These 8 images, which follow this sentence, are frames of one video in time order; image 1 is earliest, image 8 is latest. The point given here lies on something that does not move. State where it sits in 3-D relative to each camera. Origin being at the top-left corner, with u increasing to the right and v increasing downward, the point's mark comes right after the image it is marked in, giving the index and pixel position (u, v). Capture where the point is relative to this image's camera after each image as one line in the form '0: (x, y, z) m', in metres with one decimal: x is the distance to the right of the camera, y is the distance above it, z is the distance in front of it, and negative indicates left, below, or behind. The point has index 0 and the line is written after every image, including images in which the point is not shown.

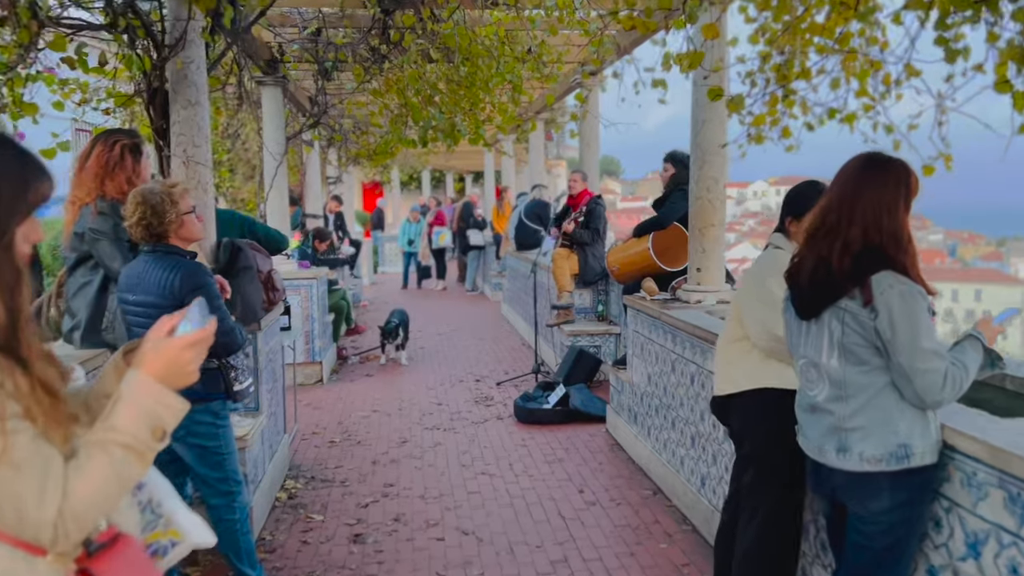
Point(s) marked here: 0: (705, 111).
0: (+1.3, +1.1, +5.5) m
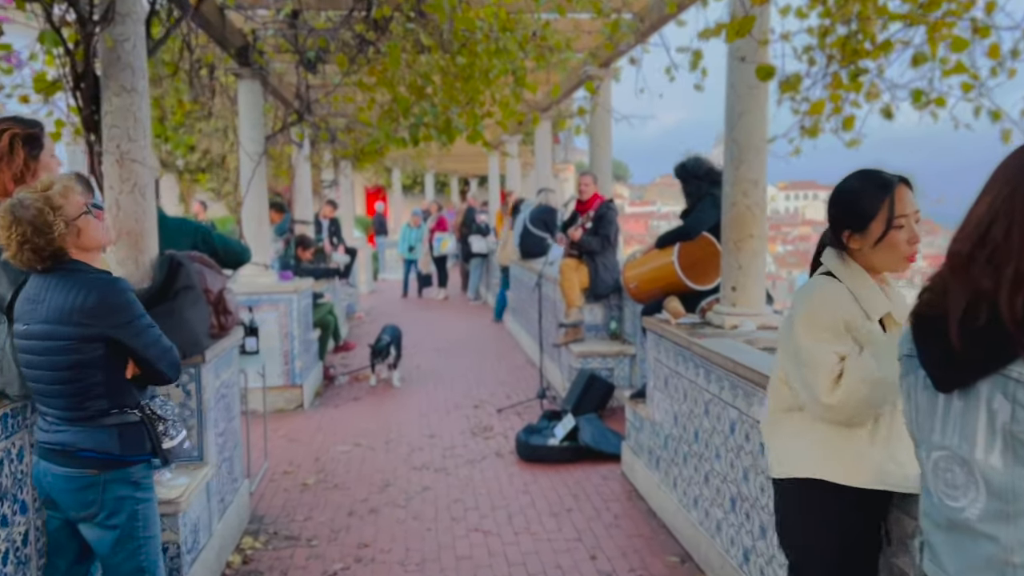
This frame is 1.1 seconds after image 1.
0: (+1.3, +1.0, +4.6) m
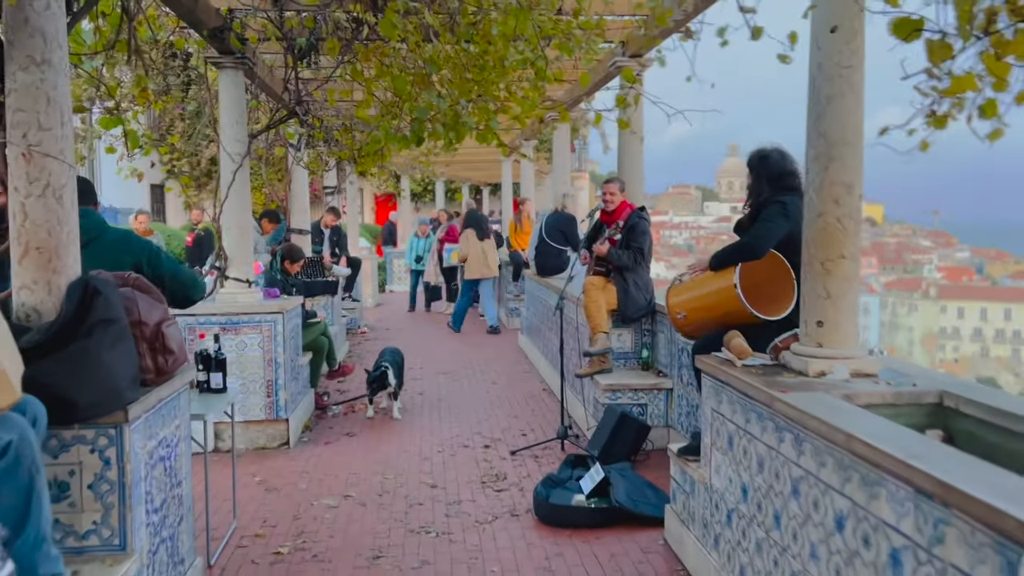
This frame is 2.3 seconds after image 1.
0: (+1.4, +0.9, +3.6) m
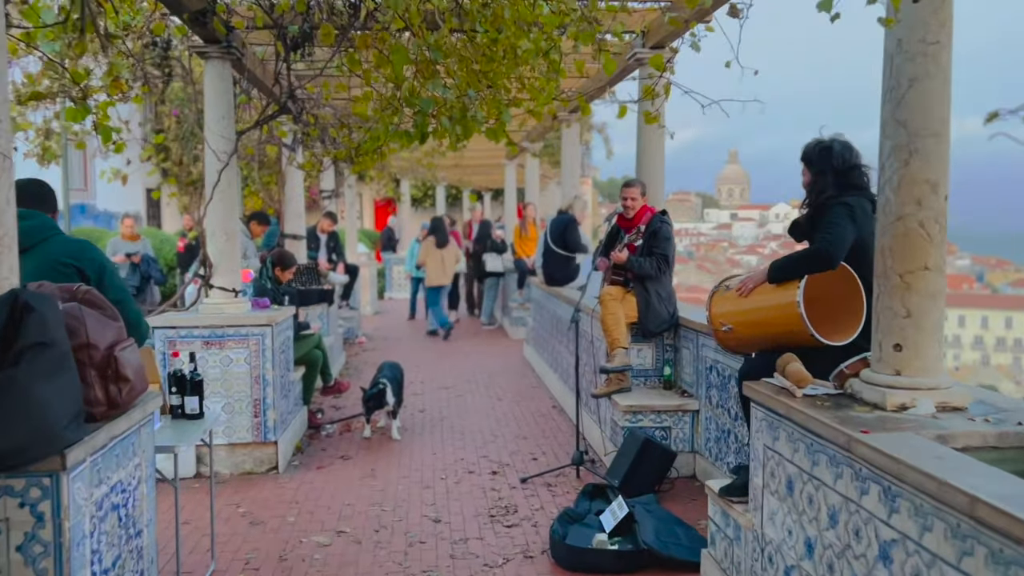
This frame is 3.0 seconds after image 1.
0: (+1.4, +0.8, +3.0) m
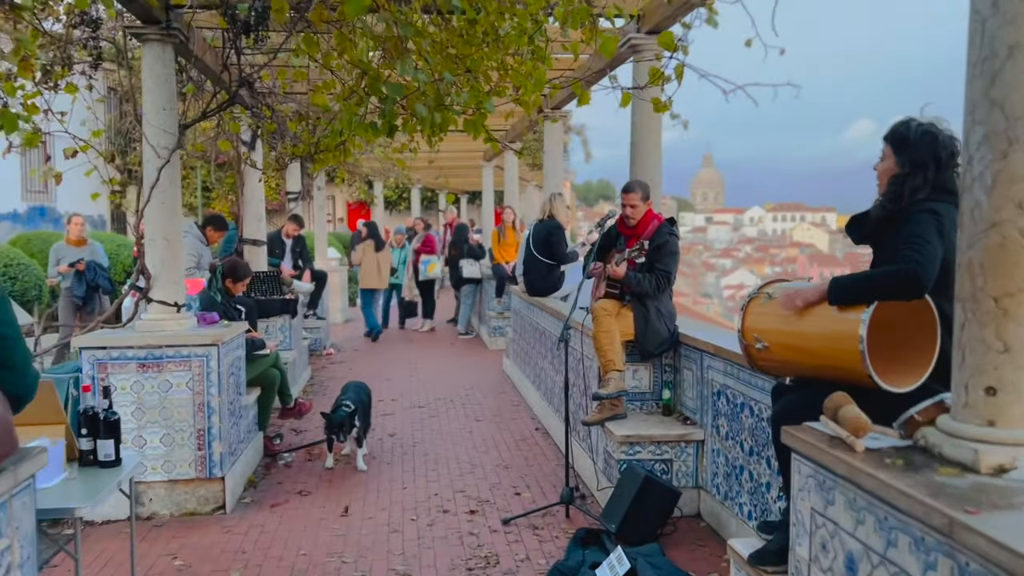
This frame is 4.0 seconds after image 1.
0: (+1.4, +0.7, +2.3) m
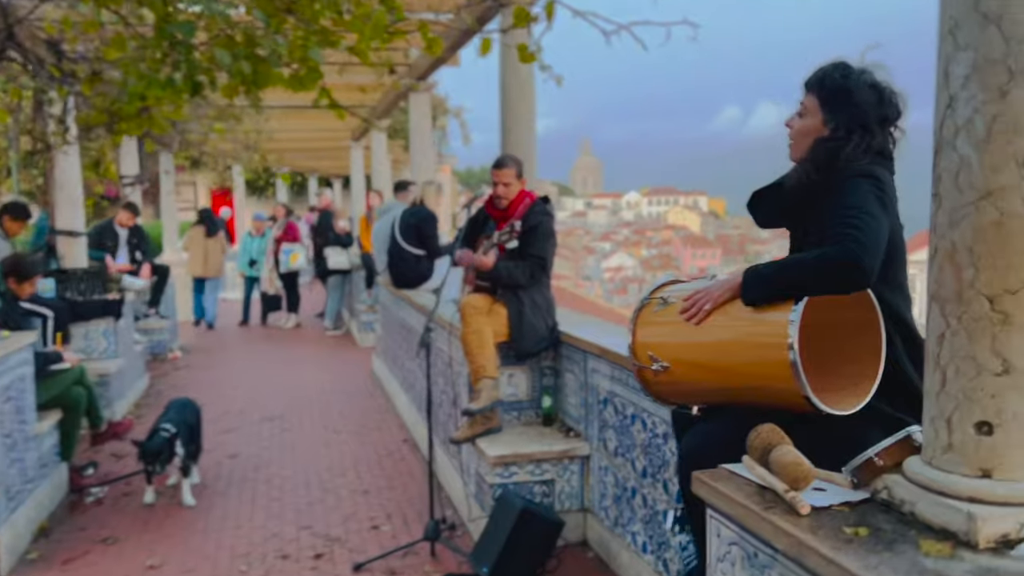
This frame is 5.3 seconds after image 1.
0: (+1.0, +0.7, +1.6) m
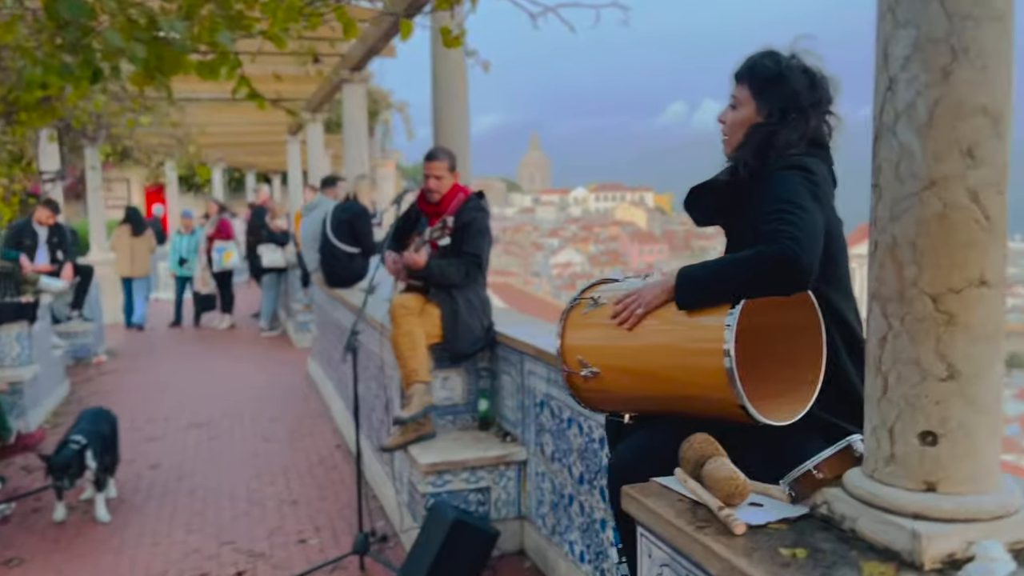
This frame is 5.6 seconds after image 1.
0: (+0.8, +0.7, +1.5) m
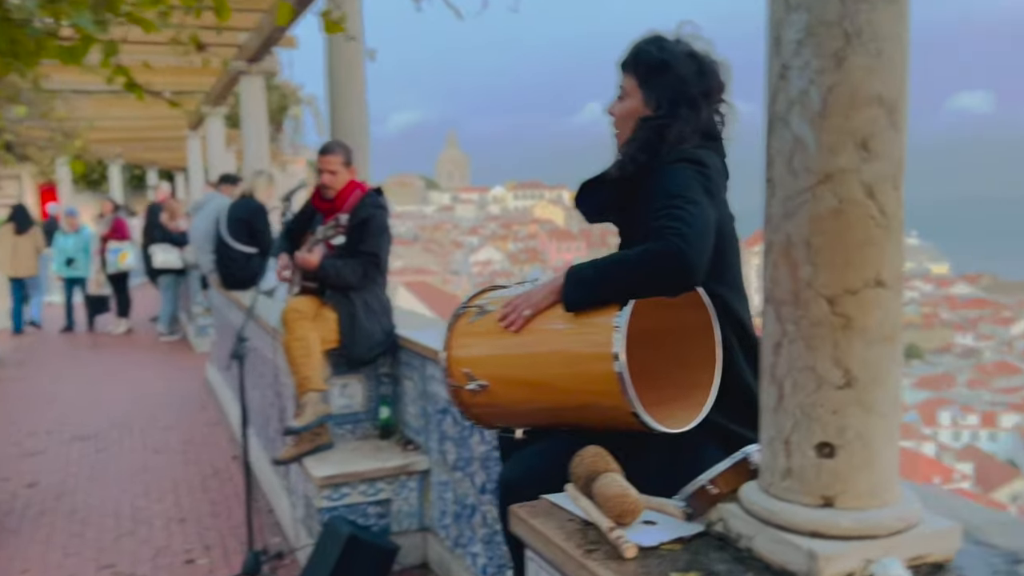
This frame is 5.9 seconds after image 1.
0: (+0.6, +0.7, +1.4) m
